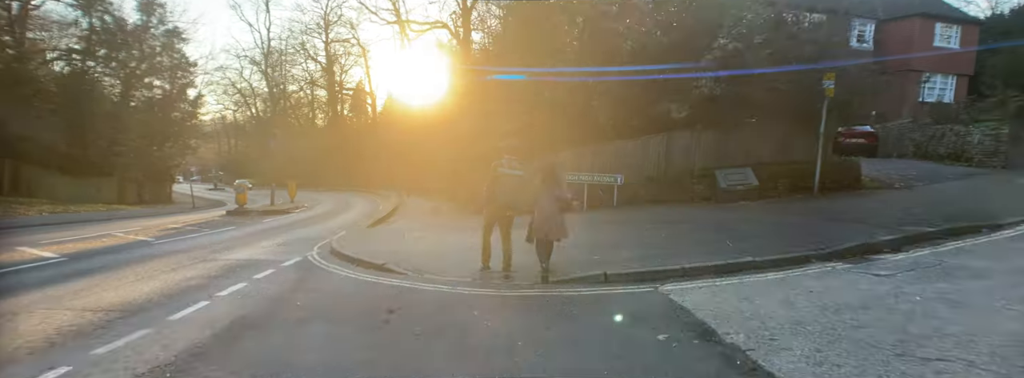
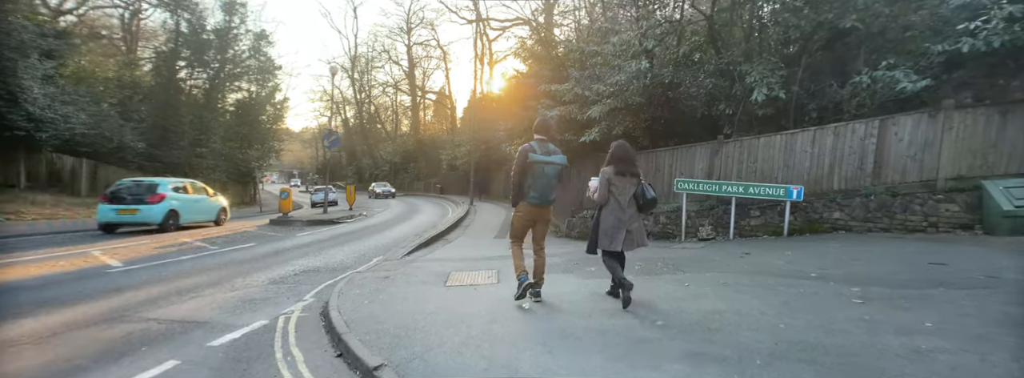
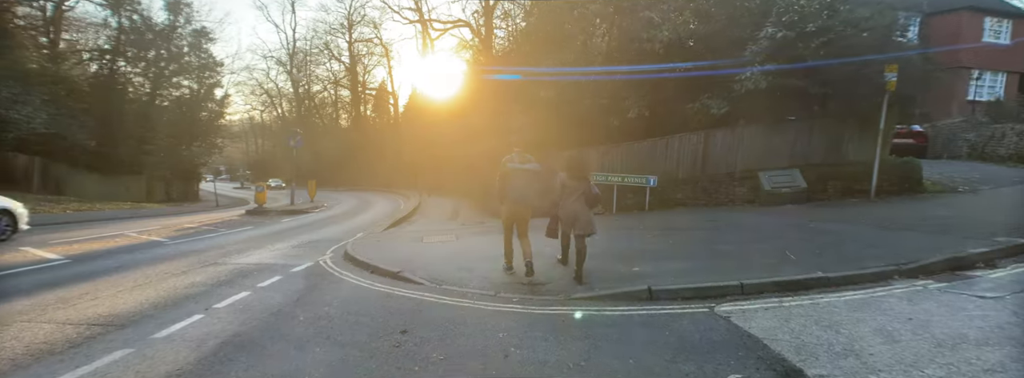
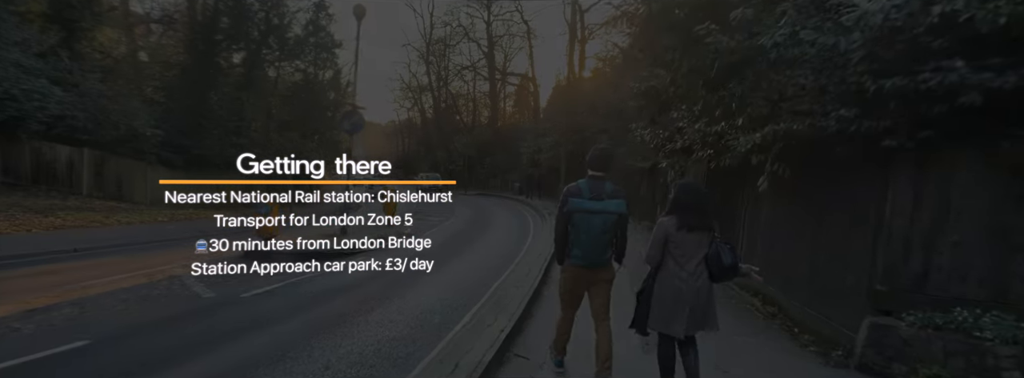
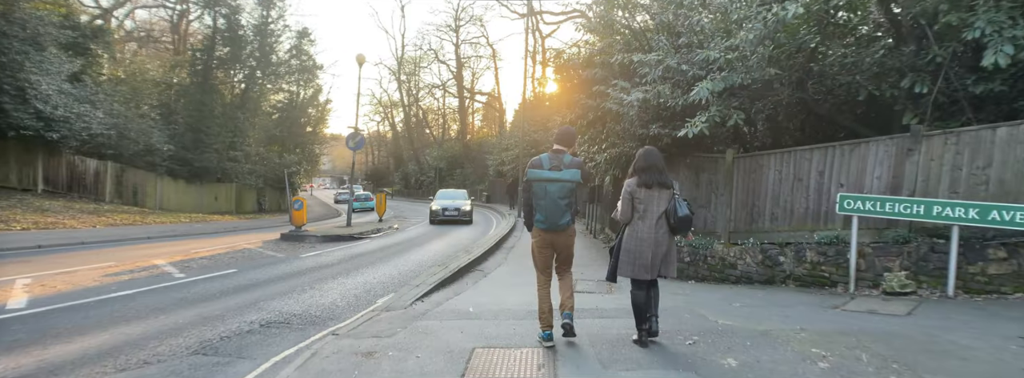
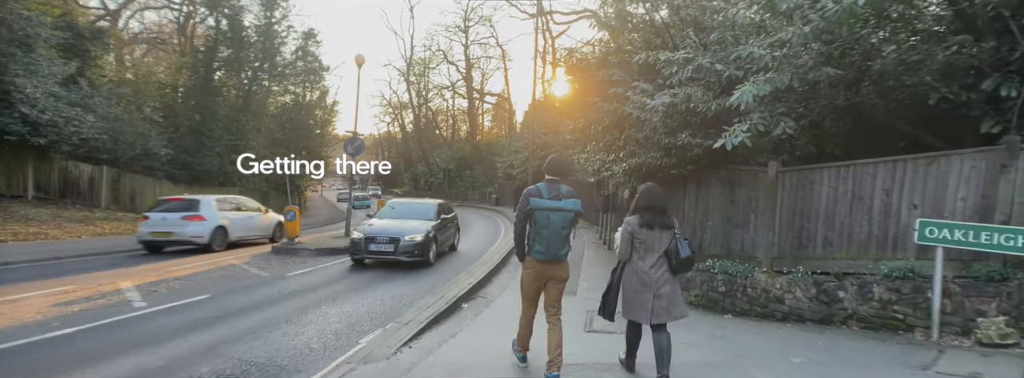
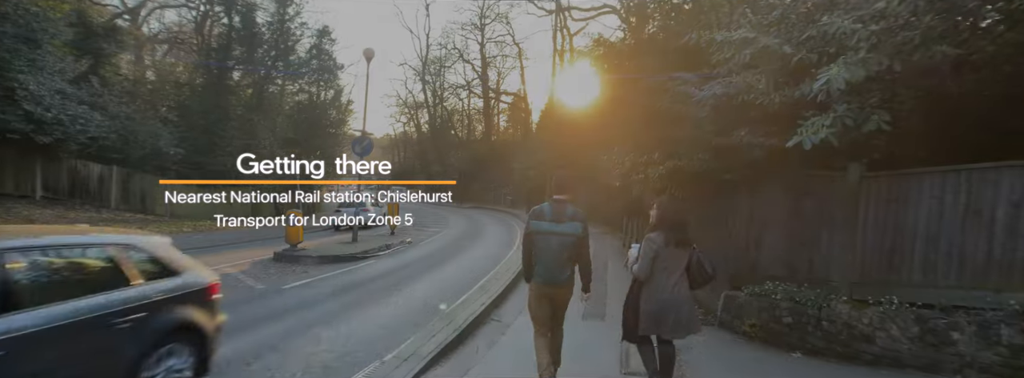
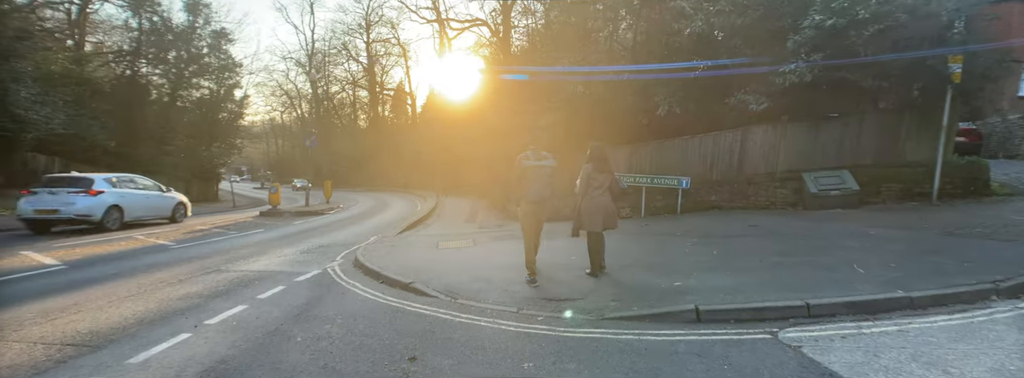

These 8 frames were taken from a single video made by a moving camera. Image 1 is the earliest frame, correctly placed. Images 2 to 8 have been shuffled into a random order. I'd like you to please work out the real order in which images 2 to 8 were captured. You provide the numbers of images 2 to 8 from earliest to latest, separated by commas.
3, 8, 2, 5, 6, 7, 4
